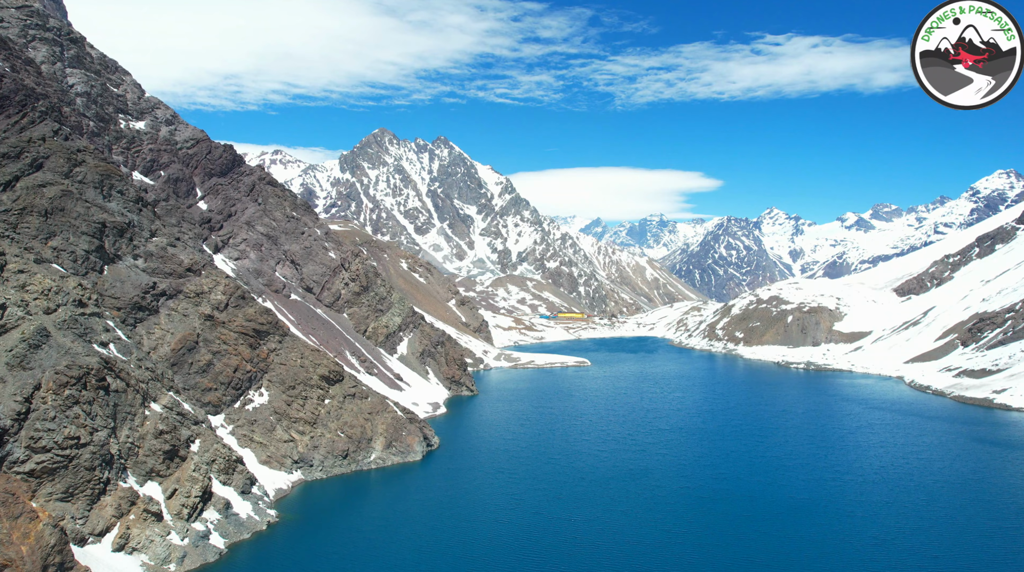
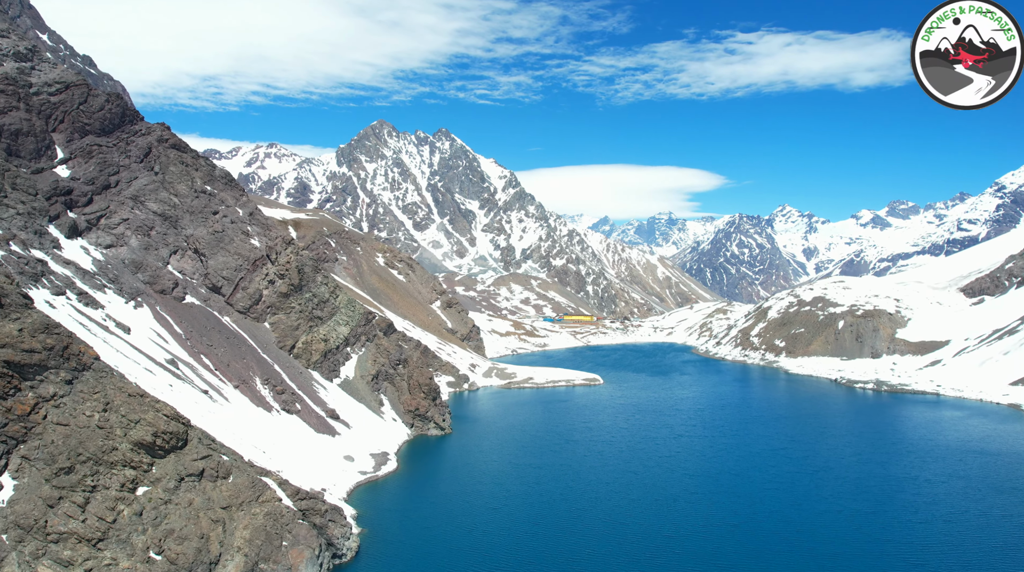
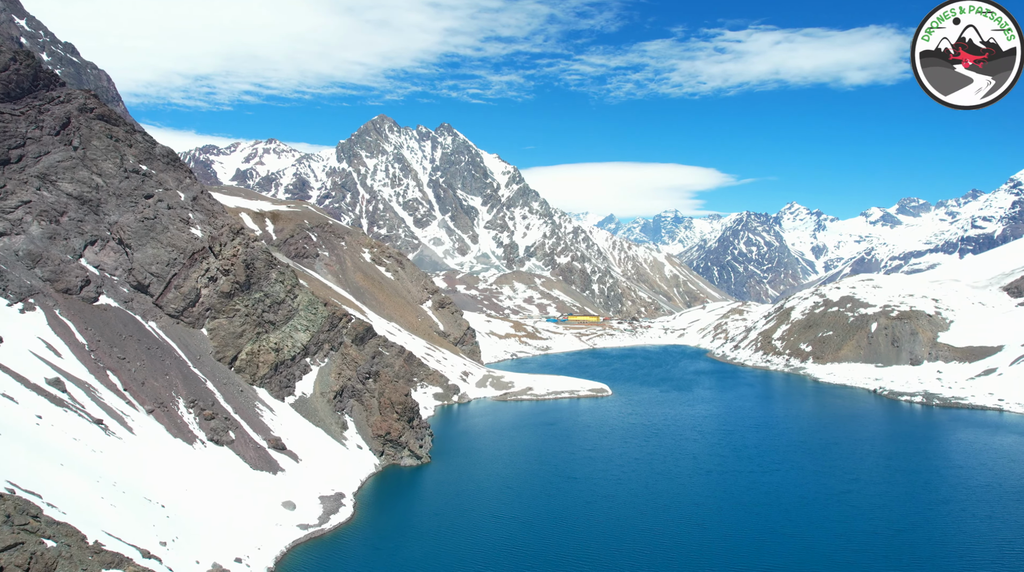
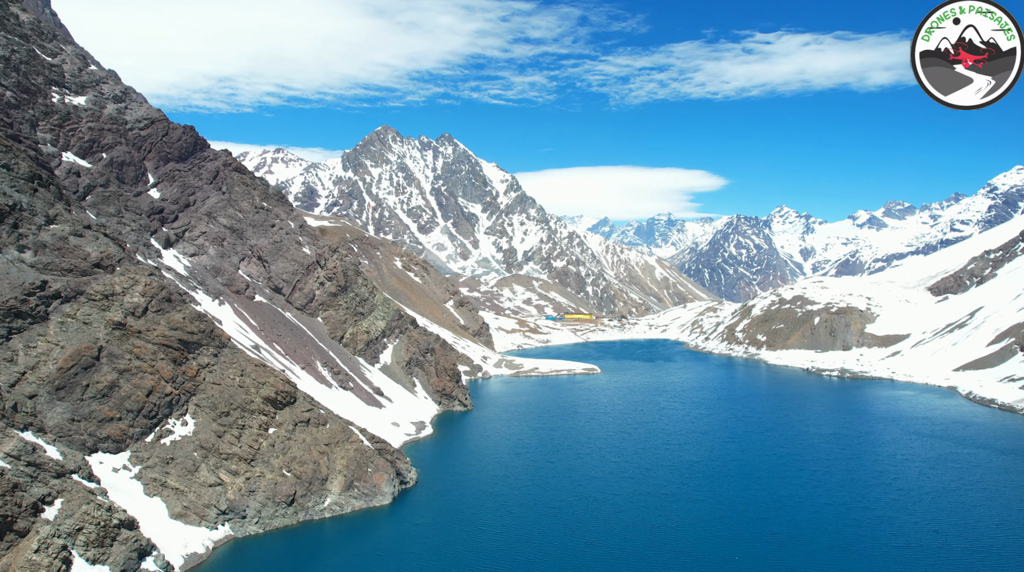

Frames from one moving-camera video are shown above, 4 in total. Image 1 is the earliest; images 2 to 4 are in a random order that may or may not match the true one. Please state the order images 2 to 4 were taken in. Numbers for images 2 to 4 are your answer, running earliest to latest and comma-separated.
4, 2, 3
